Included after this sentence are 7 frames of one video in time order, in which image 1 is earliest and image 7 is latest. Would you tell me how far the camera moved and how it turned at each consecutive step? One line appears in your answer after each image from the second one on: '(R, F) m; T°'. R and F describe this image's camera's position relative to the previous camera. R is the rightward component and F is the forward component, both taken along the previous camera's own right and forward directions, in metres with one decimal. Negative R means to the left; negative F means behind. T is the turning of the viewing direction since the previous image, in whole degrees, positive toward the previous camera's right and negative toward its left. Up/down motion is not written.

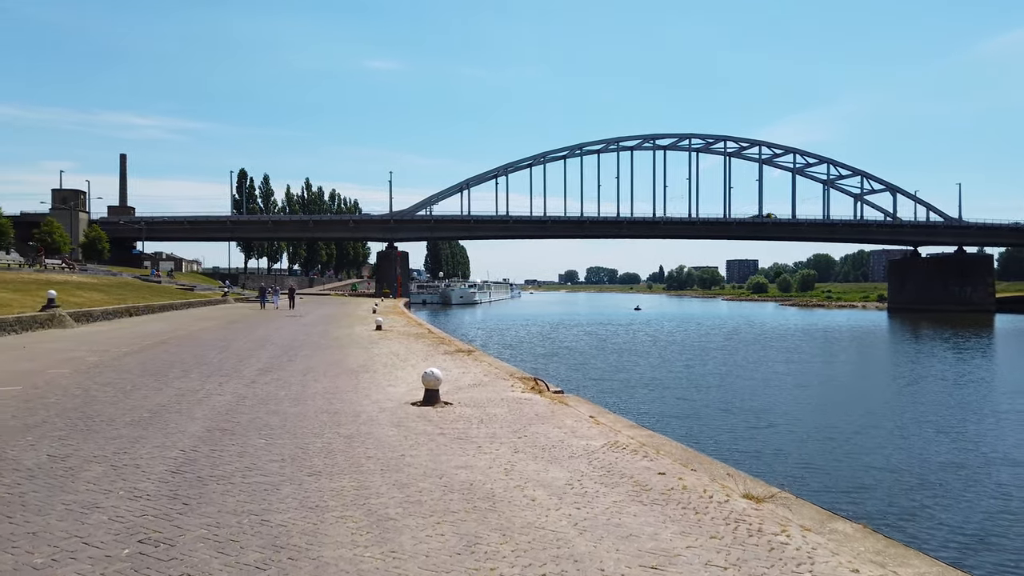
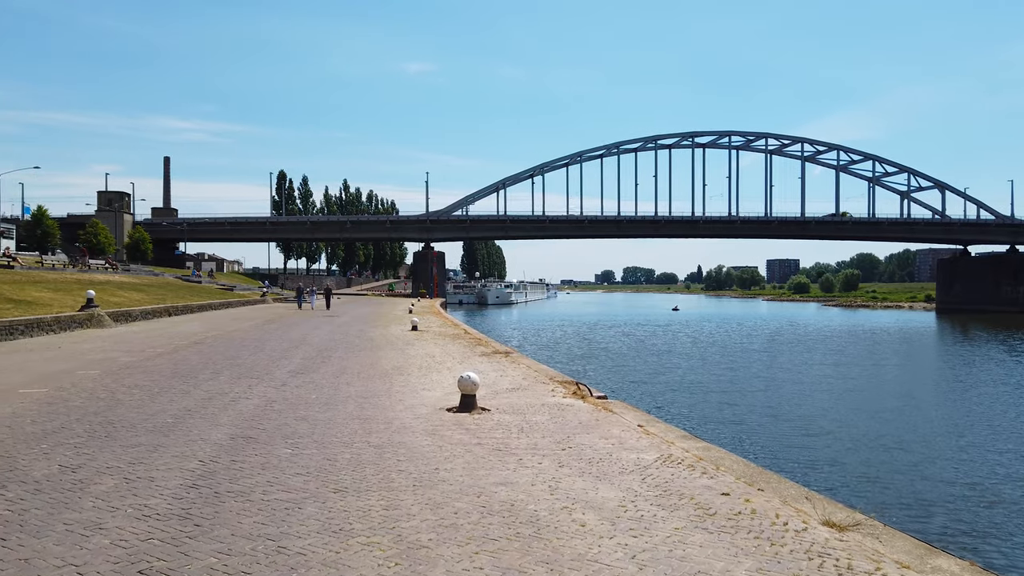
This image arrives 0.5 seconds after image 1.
(-0.1, +0.7) m; -3°
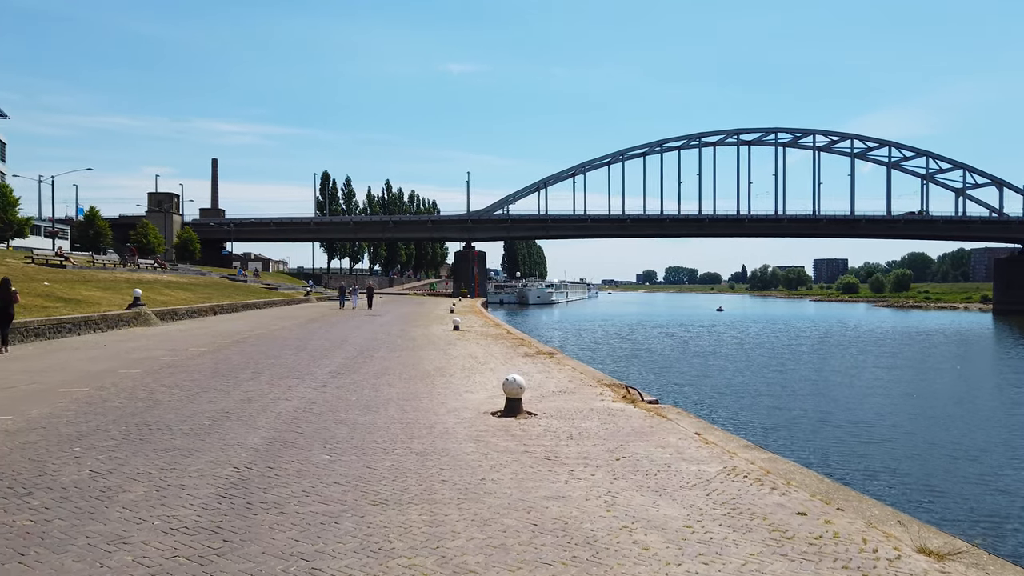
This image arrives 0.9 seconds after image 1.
(-0.1, +0.5) m; -3°
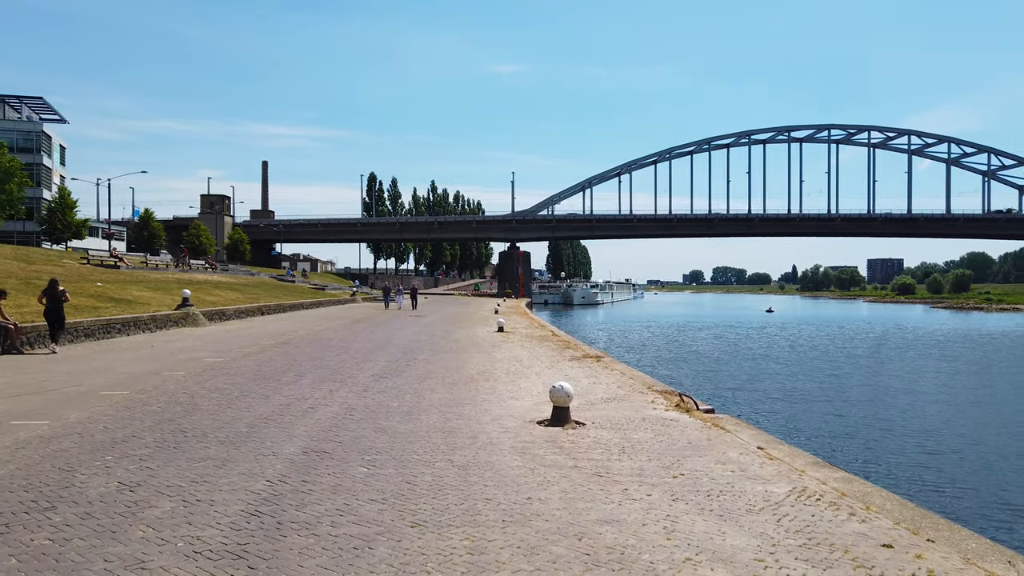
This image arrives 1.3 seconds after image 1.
(0.0, +0.5) m; -3°
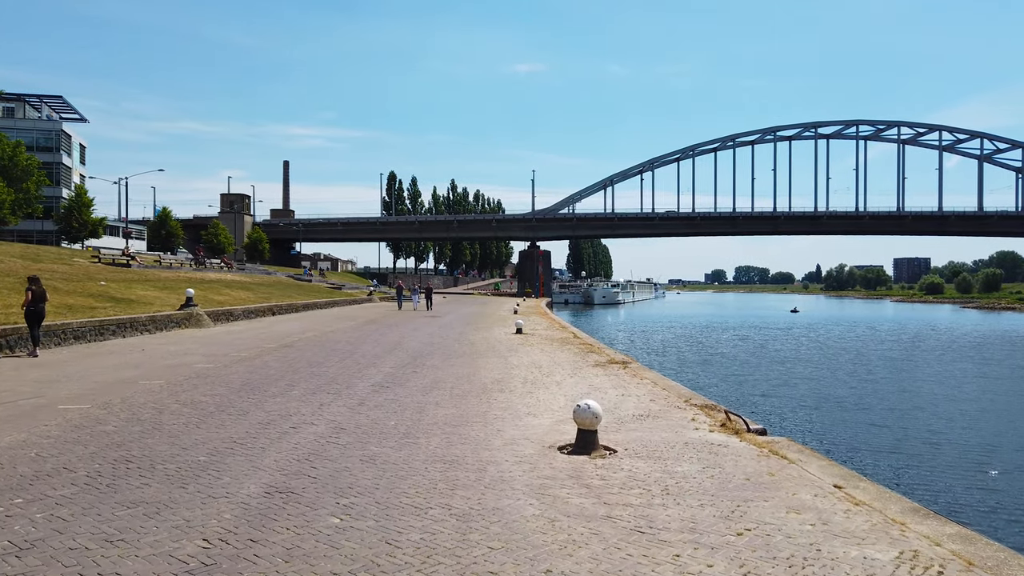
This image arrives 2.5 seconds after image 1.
(0.0, +1.5) m; -2°
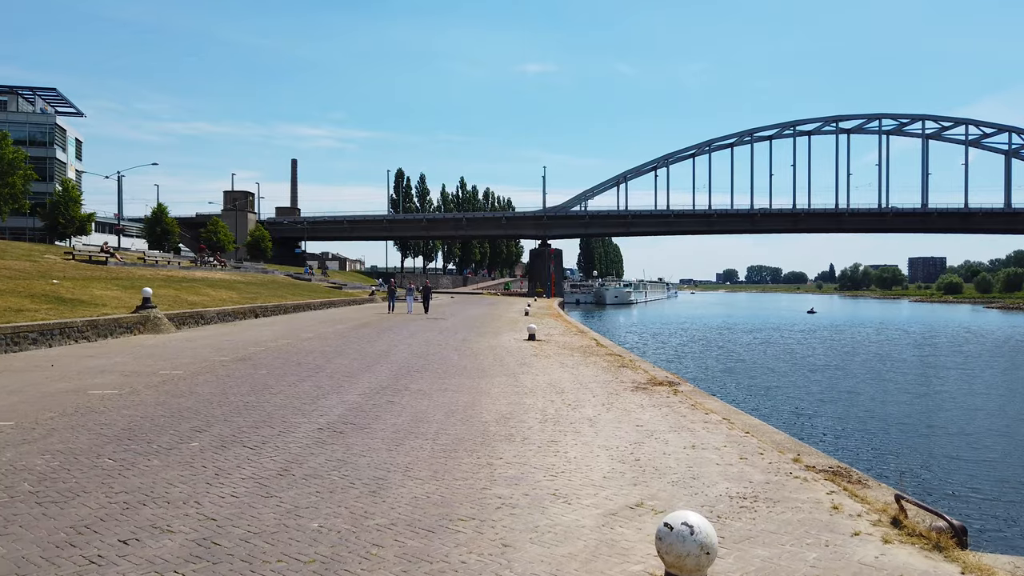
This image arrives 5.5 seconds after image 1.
(0.0, +3.9) m; -1°
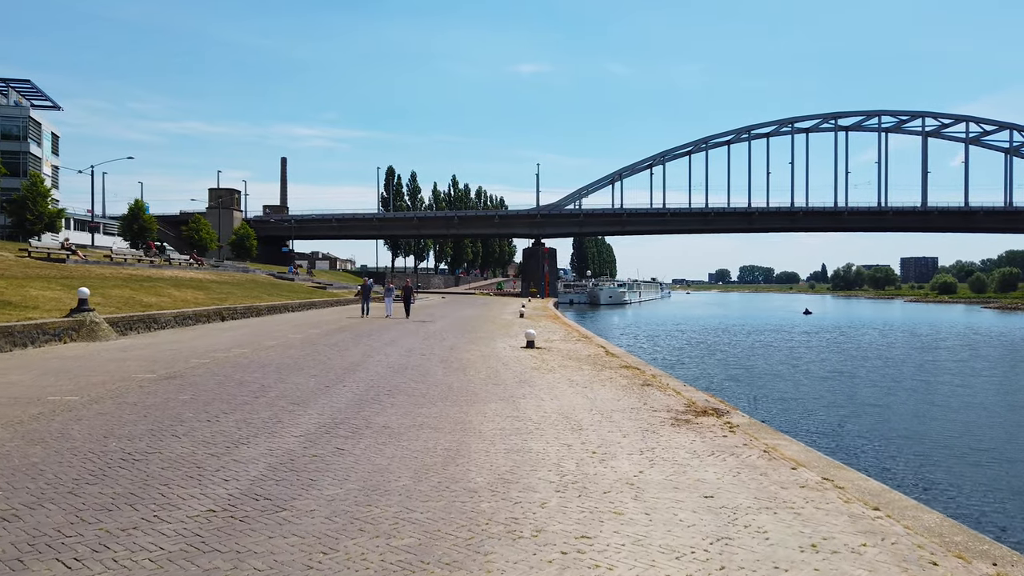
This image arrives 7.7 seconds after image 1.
(-0.1, +3.0) m; +1°
